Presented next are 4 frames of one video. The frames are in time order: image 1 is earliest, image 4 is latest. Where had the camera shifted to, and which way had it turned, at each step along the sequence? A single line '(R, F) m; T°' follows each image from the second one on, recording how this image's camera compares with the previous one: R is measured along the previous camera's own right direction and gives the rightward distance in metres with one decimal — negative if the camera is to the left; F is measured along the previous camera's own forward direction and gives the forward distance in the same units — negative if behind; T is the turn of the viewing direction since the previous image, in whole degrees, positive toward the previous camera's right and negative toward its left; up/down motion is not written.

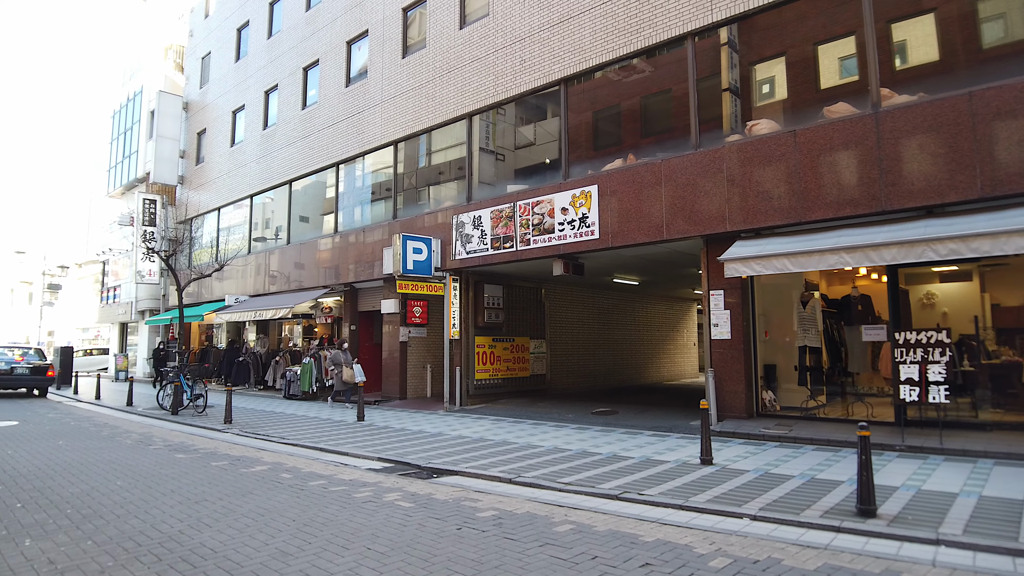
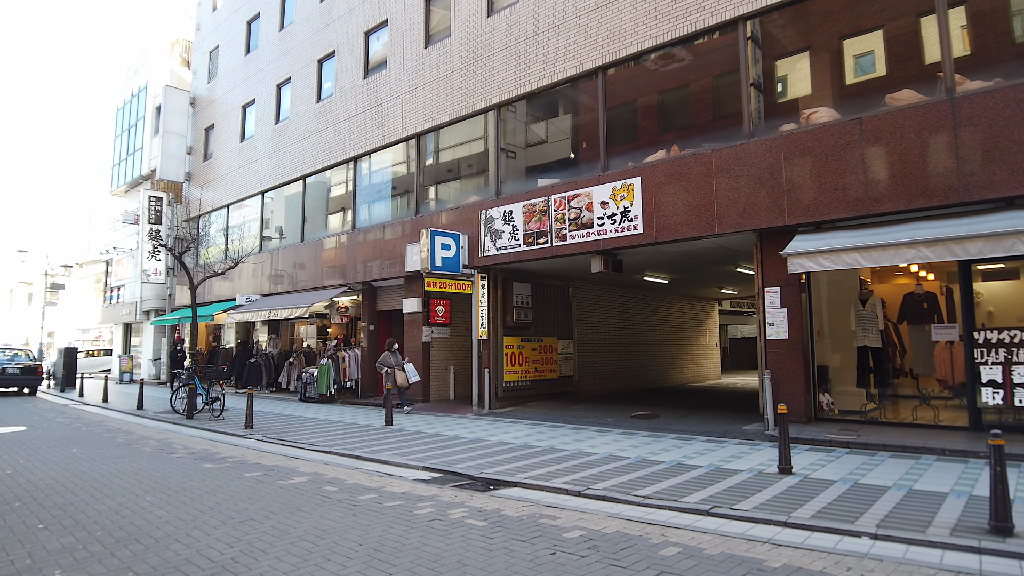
(-0.7, +0.7) m; 0°
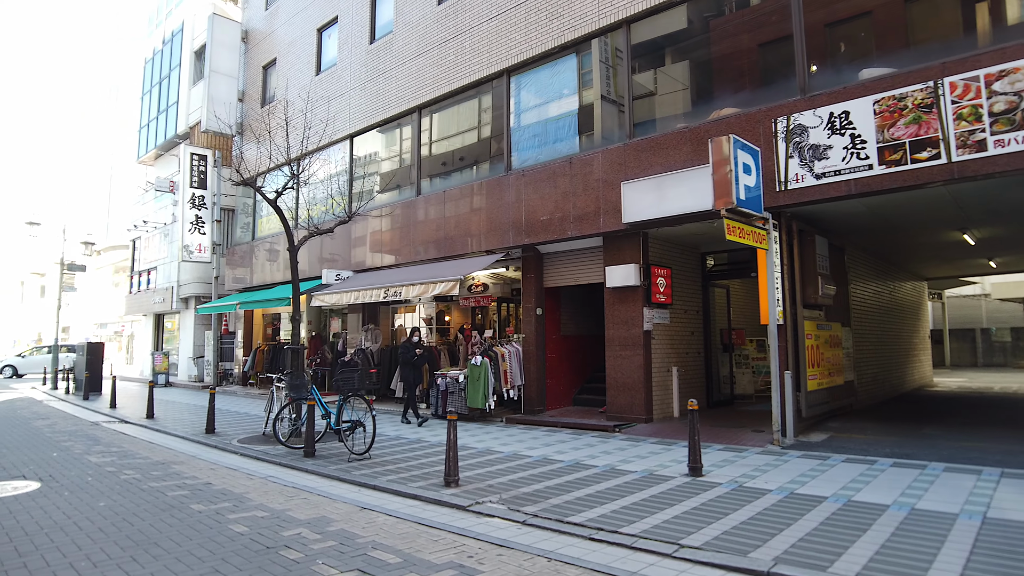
(-3.8, +5.6) m; 0°
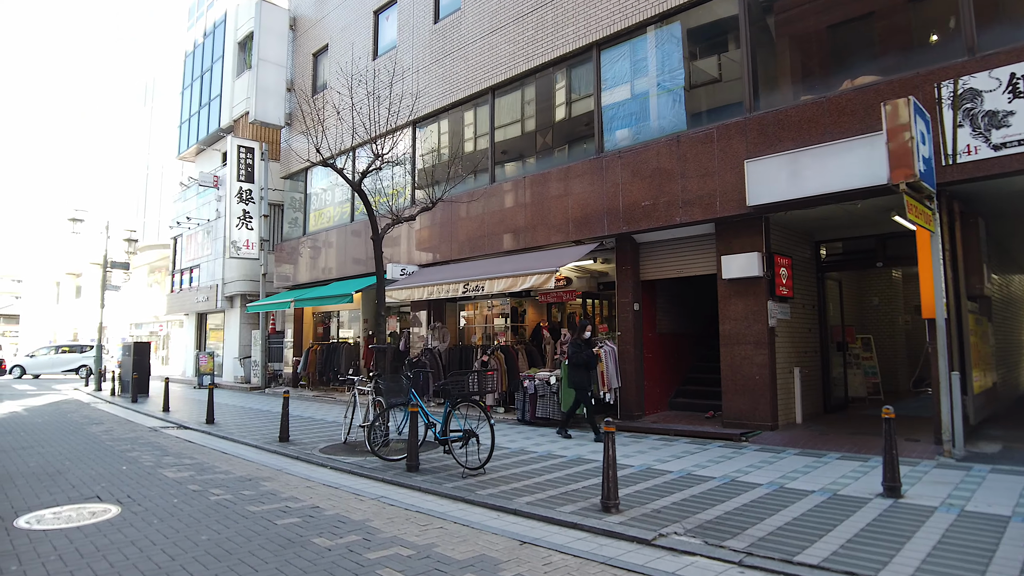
(-1.1, +1.1) m; -2°
